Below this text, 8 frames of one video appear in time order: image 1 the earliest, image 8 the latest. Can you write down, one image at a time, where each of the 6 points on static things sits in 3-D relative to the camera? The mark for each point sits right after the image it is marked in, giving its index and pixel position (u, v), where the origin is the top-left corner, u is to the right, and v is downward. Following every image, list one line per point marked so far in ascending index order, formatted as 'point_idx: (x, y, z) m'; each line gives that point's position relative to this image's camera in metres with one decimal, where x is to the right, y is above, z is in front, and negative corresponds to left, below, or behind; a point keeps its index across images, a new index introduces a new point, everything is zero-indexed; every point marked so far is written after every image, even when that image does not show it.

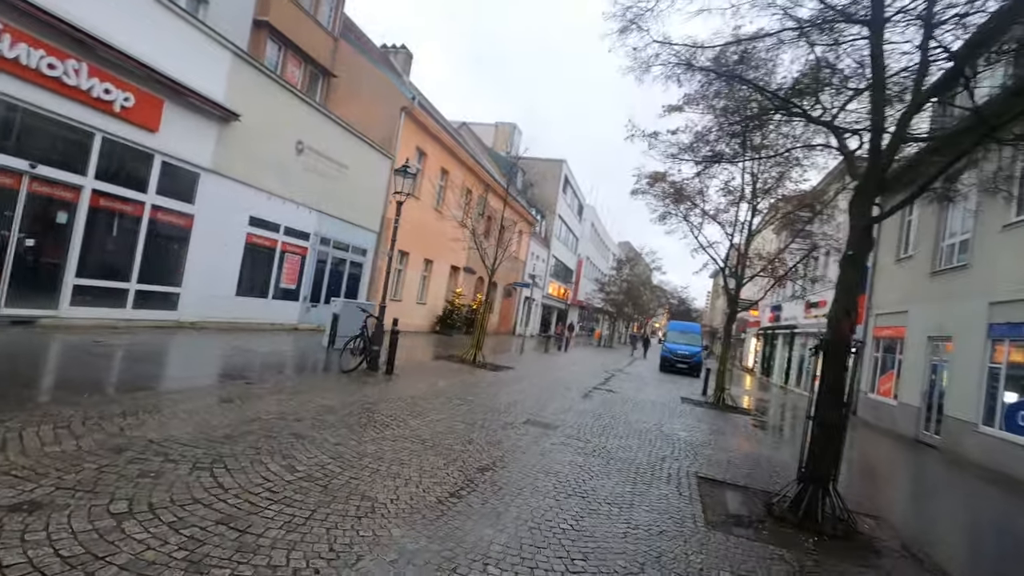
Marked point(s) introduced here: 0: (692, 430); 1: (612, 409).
0: (+3.6, -2.8, +10.6) m
1: (+2.2, -2.7, +11.6) m
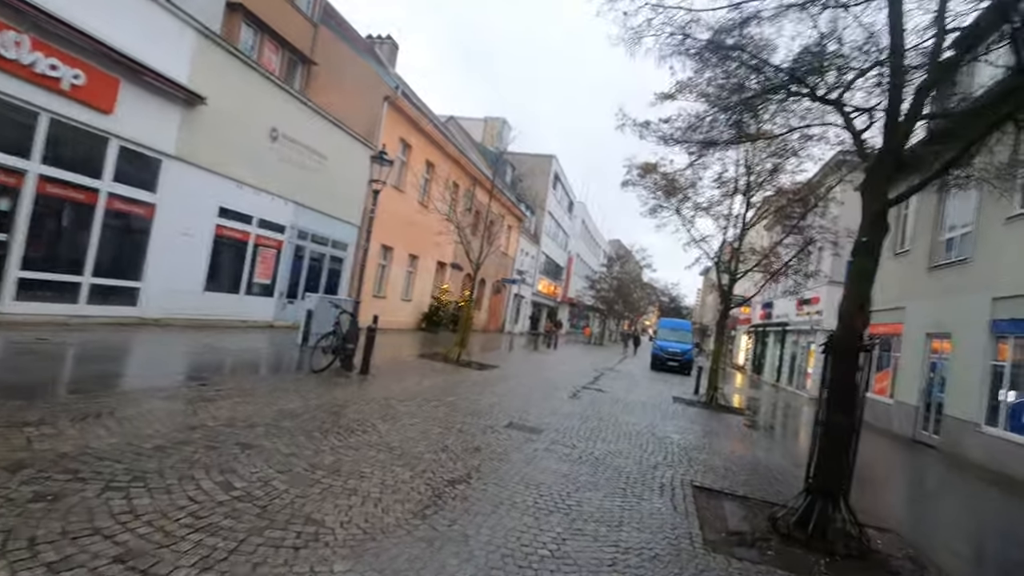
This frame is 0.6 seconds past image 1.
0: (+3.3, -2.7, +10.1) m
1: (+1.9, -2.5, +11.1) m
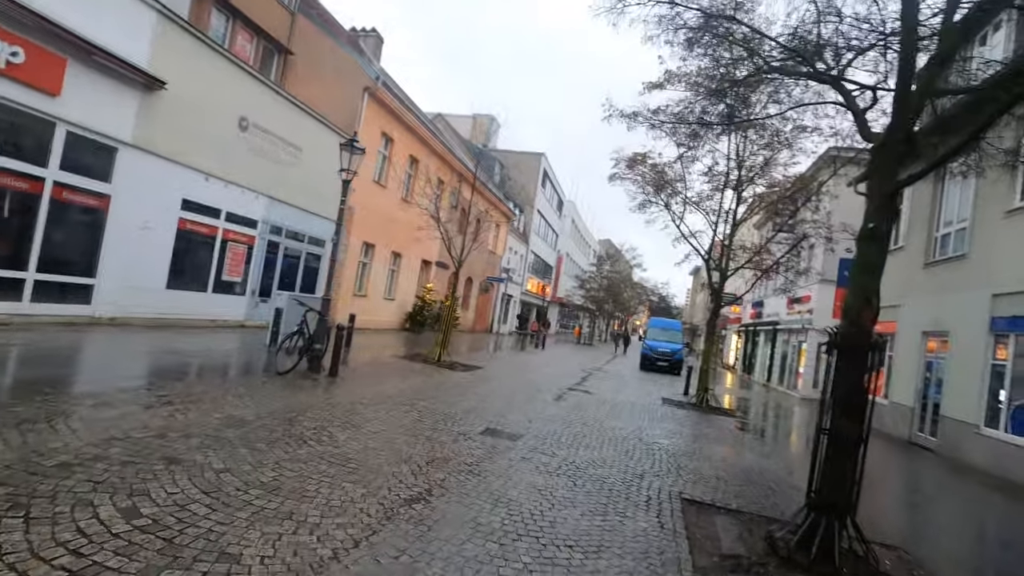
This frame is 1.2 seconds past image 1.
0: (+2.9, -2.6, +9.5) m
1: (+1.5, -2.5, +10.5) m
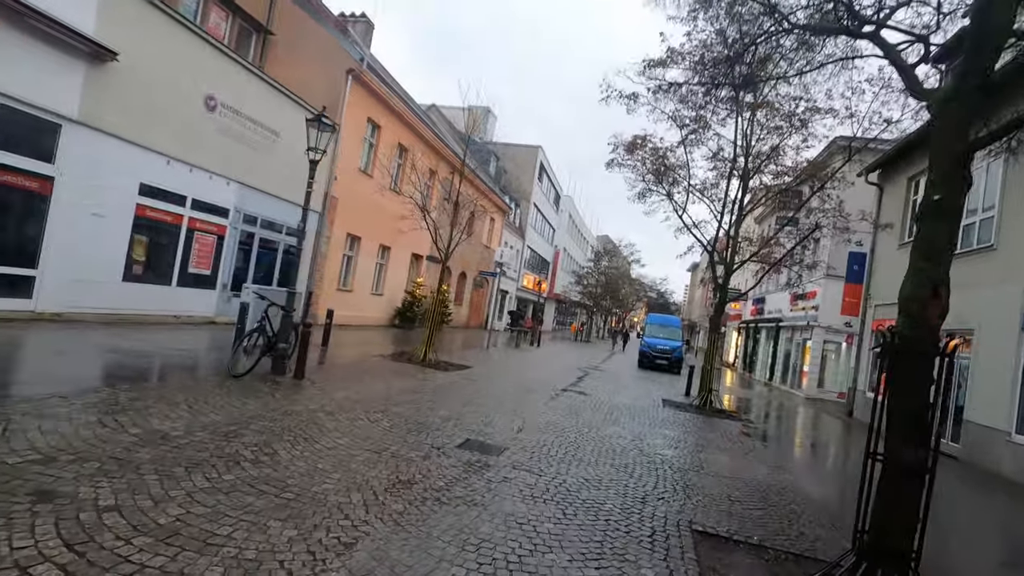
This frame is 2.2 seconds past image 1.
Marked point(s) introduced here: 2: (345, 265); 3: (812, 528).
0: (+2.7, -2.5, +8.6) m
1: (+1.2, -2.4, +9.5) m
2: (-6.1, +0.8, +19.6) m
3: (+3.0, -2.4, +5.4) m
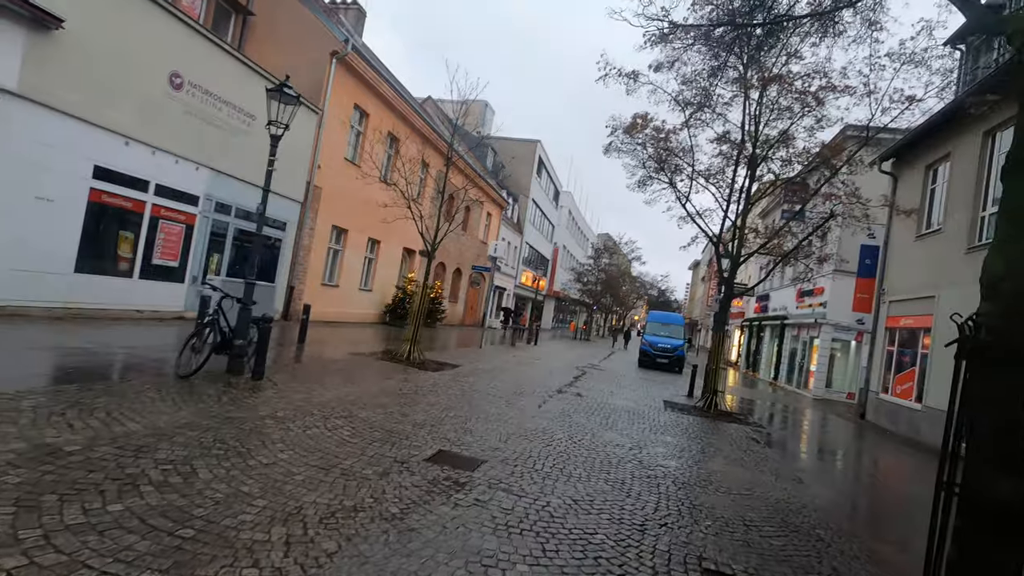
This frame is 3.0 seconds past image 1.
0: (+2.4, -2.4, +7.7) m
1: (+1.0, -2.2, +8.6) m
2: (-6.3, +1.0, +18.6) m
3: (+2.8, -2.3, +4.5) m
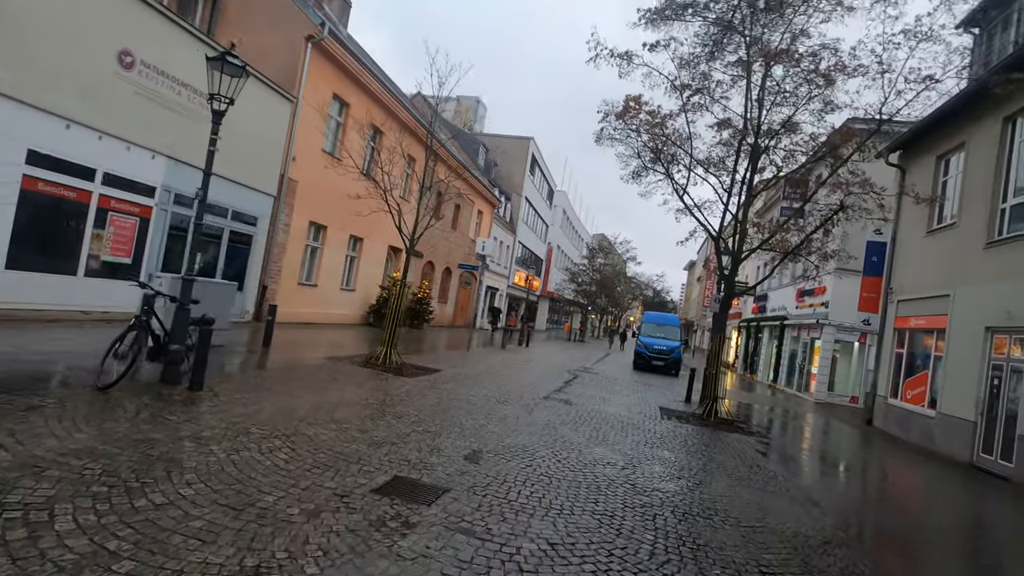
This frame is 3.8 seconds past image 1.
0: (+2.1, -2.4, +6.7) m
1: (+0.7, -2.2, +7.7) m
2: (-6.7, +1.0, +17.6) m
3: (+2.5, -2.2, +3.6) m
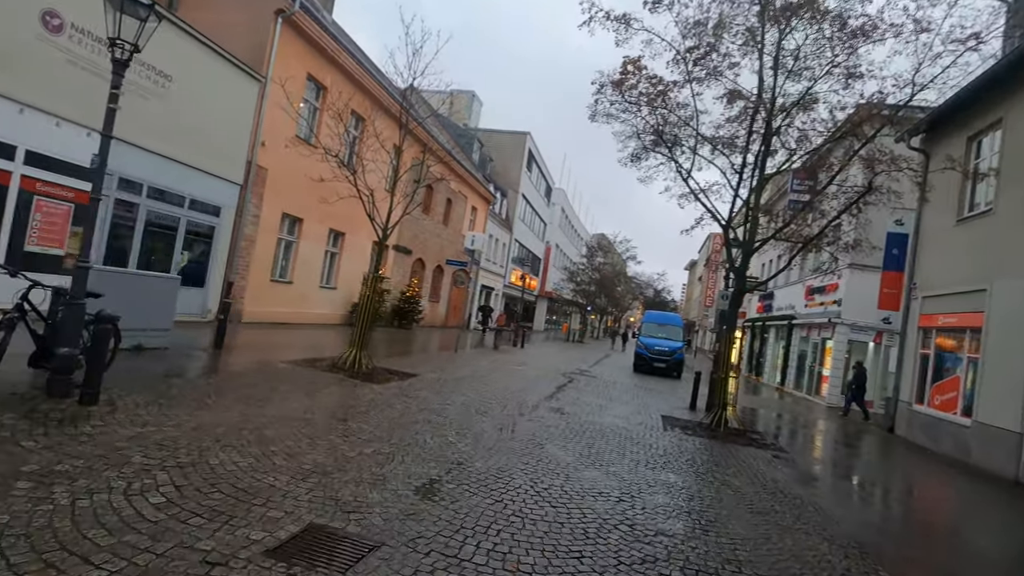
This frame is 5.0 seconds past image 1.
0: (+1.8, -2.2, +5.5) m
1: (+0.4, -2.1, +6.4) m
2: (-7.0, +1.1, +16.4) m
3: (+2.2, -2.1, +2.3) m
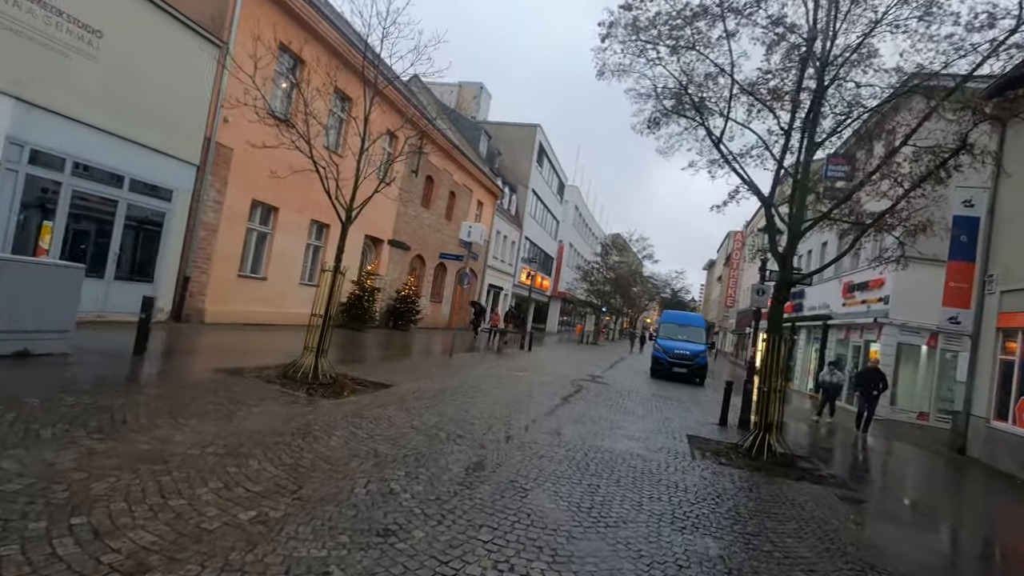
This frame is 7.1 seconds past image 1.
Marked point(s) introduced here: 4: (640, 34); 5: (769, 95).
0: (+1.5, -2.1, +3.4) m
1: (+0.1, -1.9, +4.4) m
2: (-7.0, +1.2, +14.6) m
3: (+1.8, -1.9, +0.2) m
4: (+1.9, +3.8, +8.0) m
5: (+4.2, +3.1, +8.6) m
